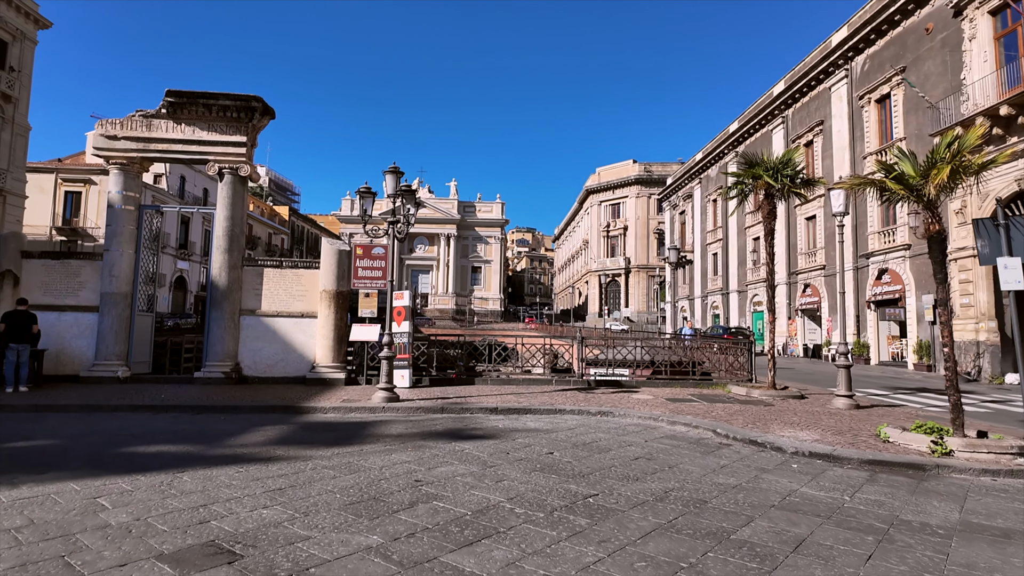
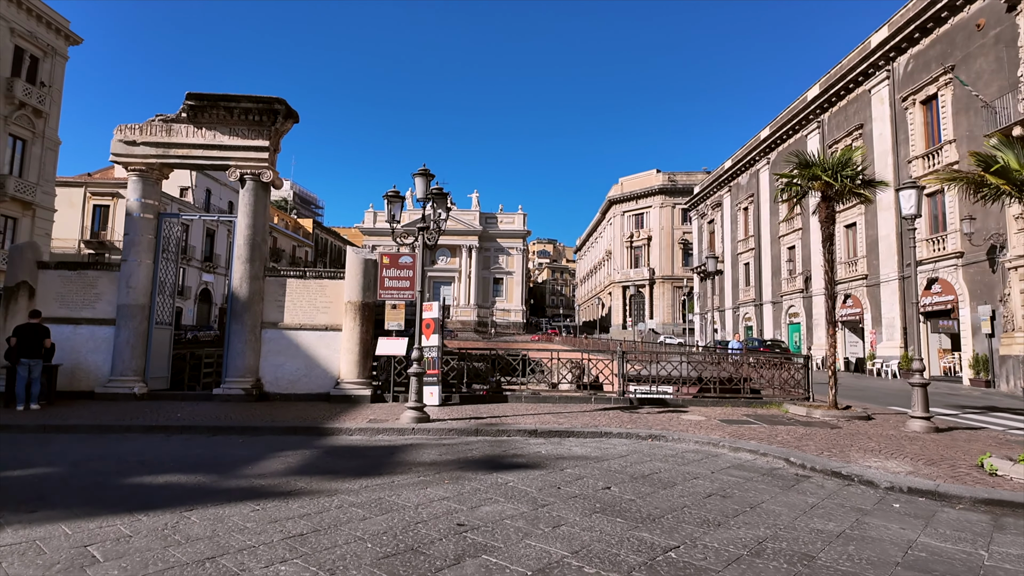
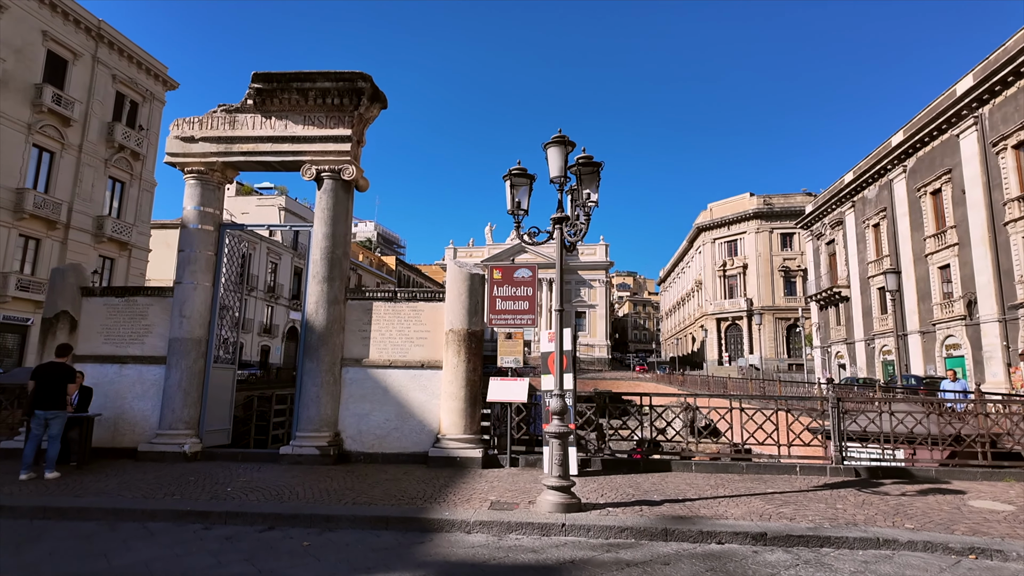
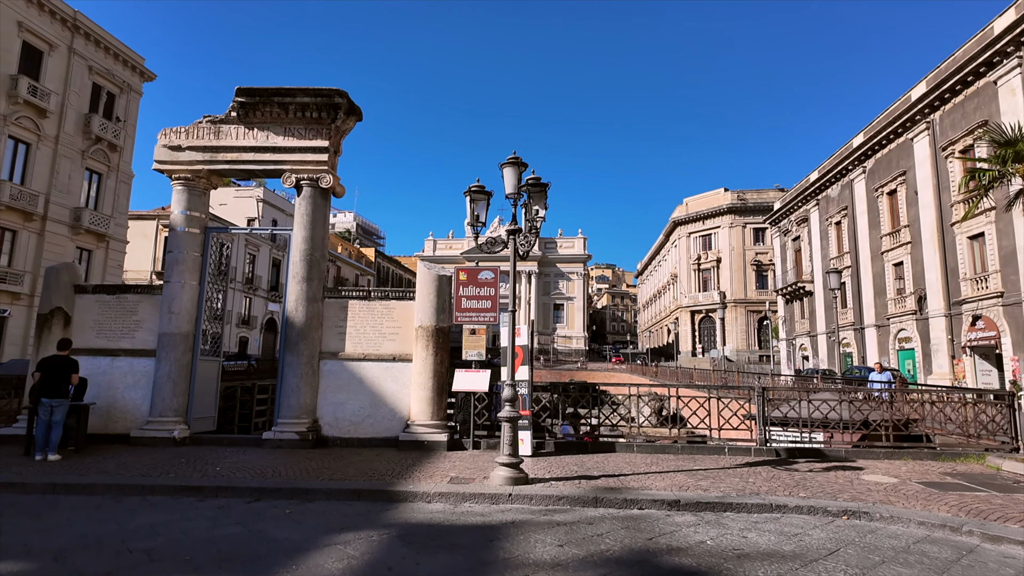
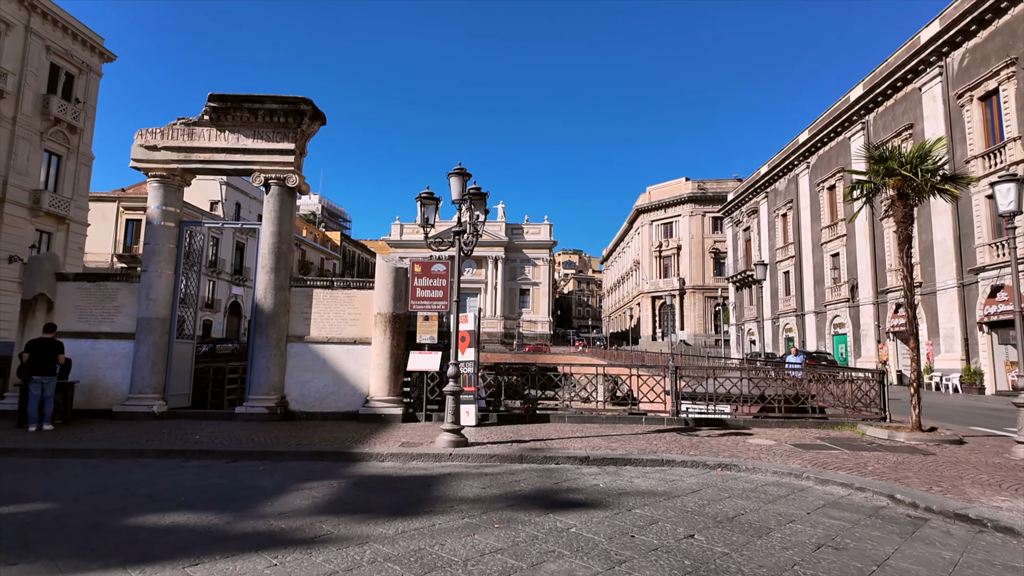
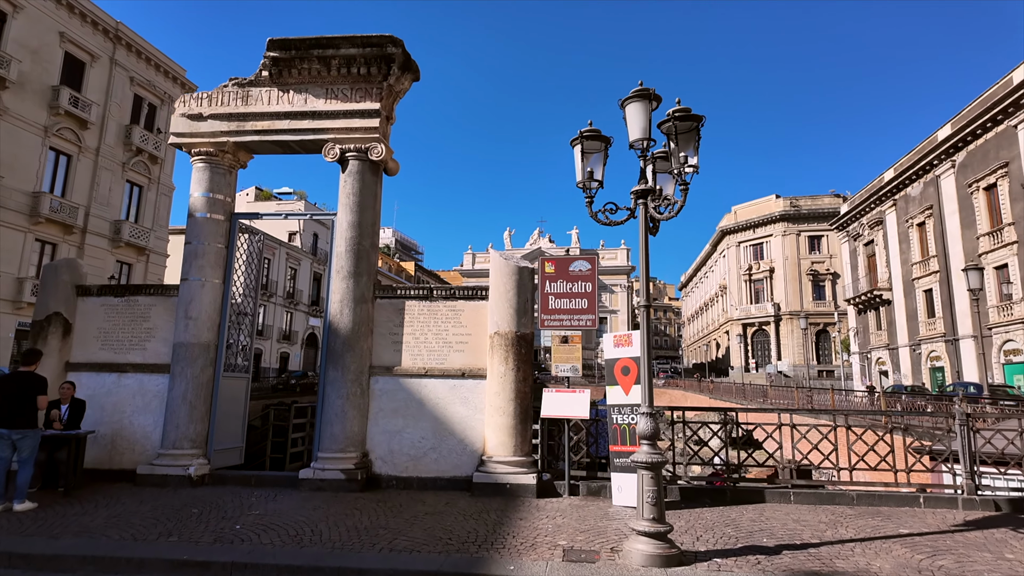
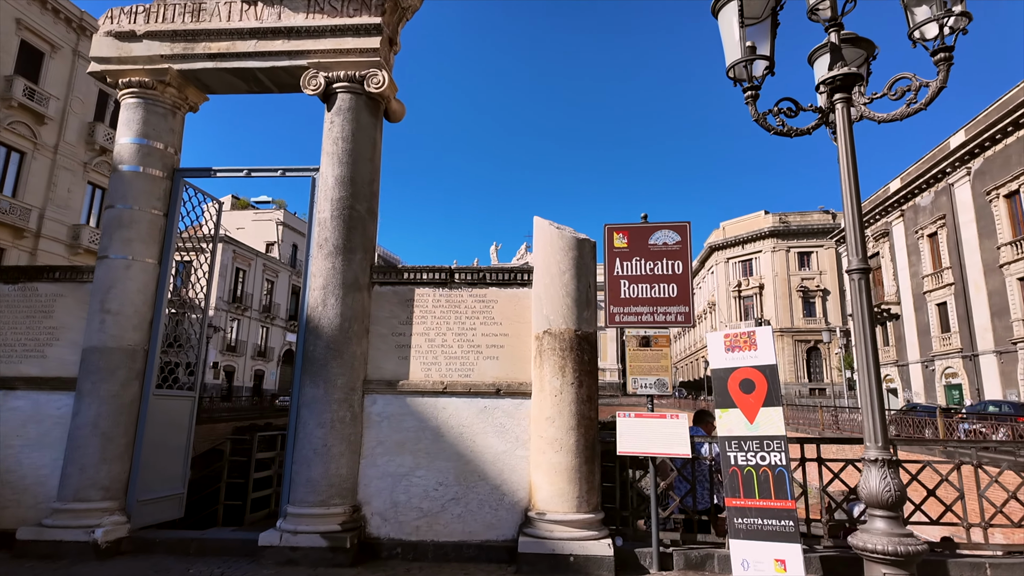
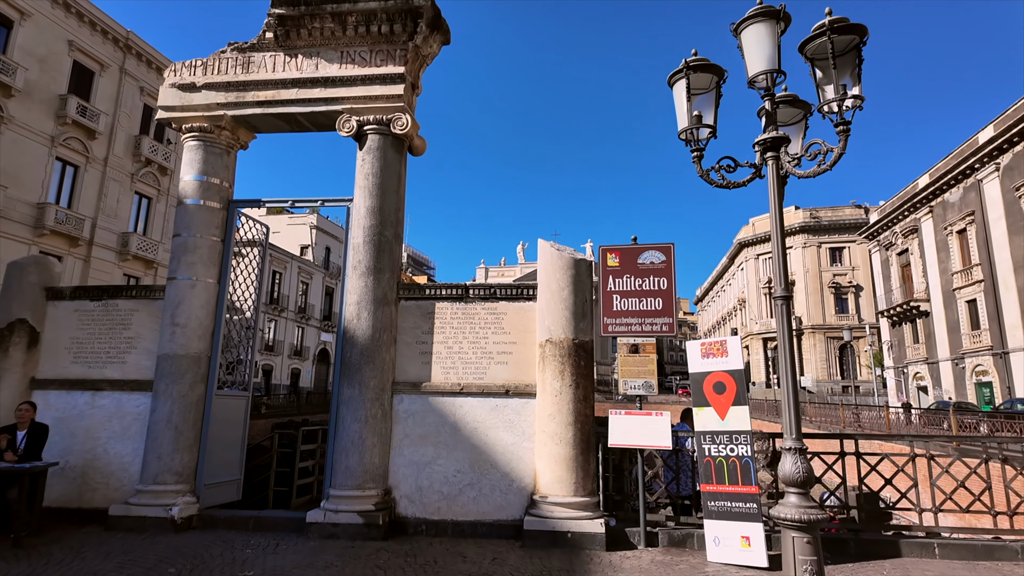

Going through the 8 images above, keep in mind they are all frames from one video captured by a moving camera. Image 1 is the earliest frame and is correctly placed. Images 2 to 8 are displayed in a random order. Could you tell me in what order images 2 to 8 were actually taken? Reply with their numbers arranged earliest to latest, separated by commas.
2, 5, 4, 3, 6, 8, 7
